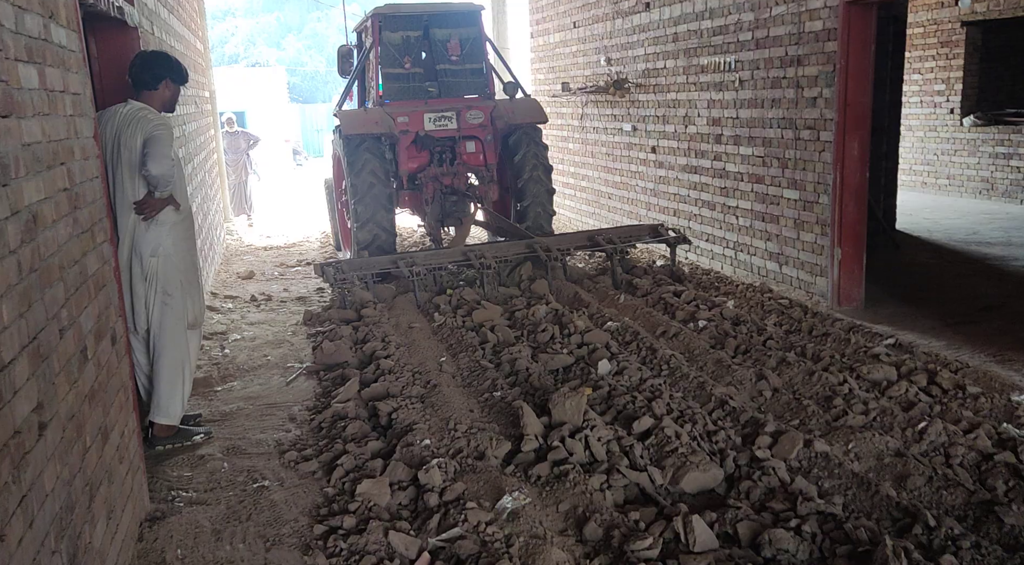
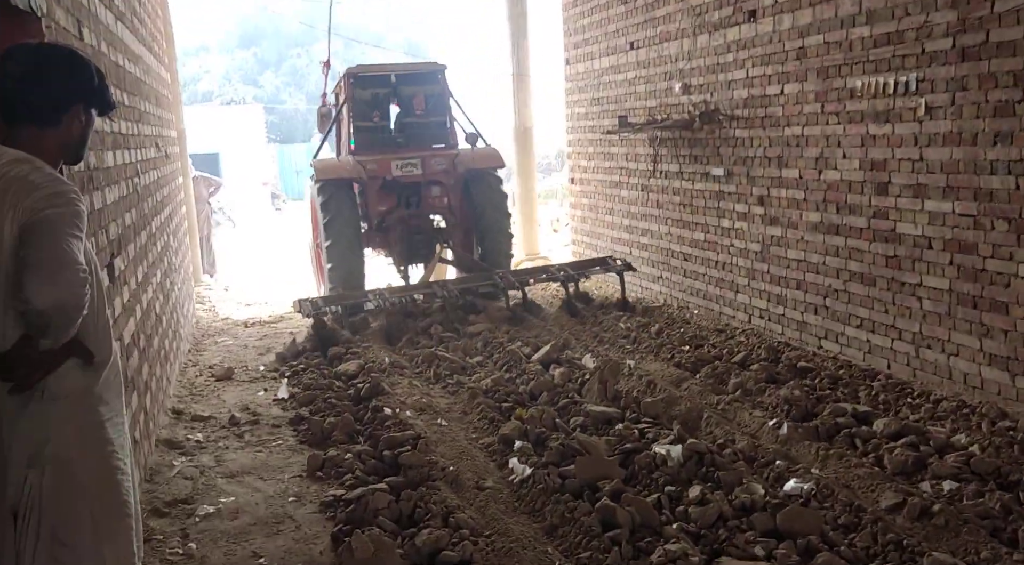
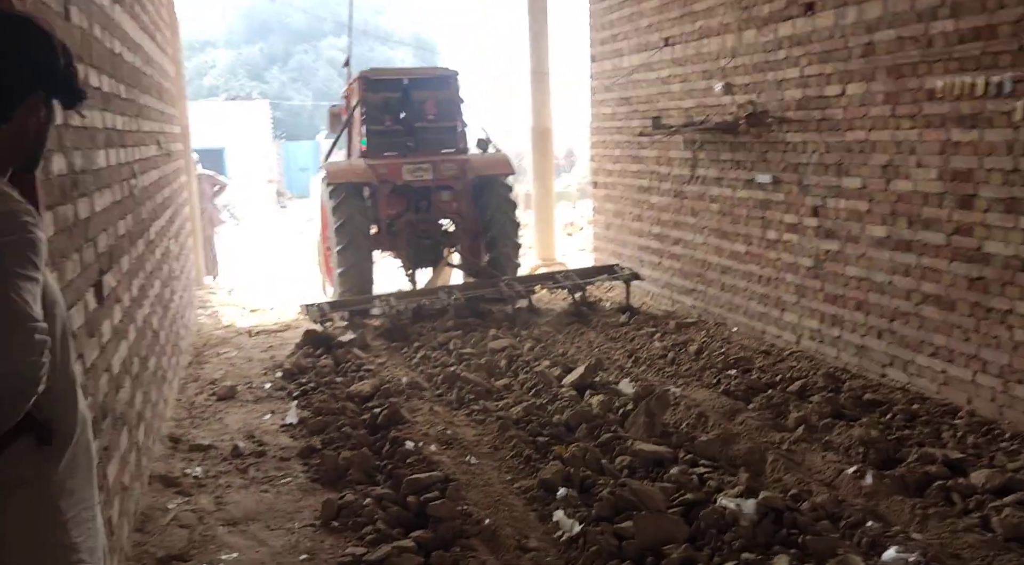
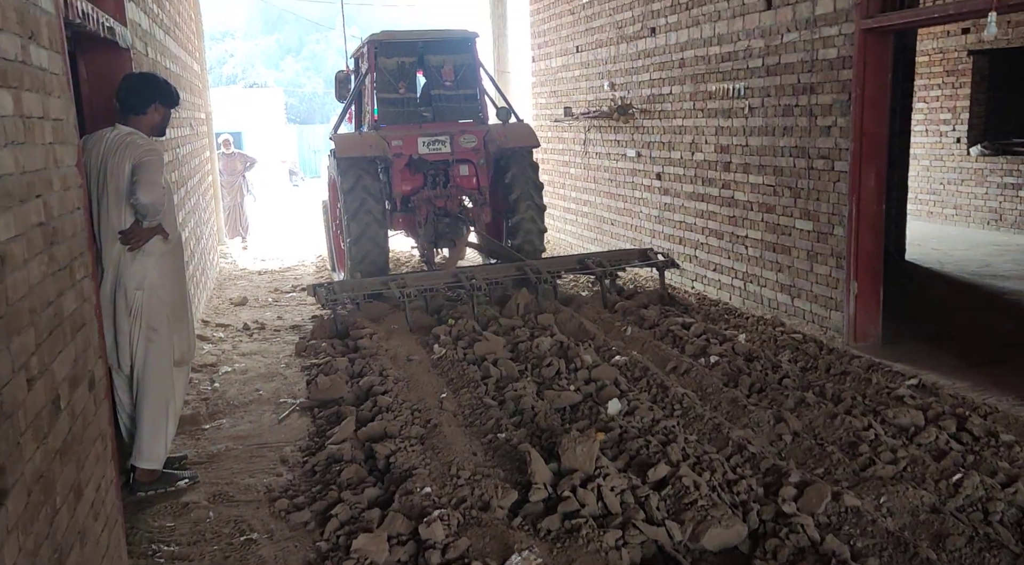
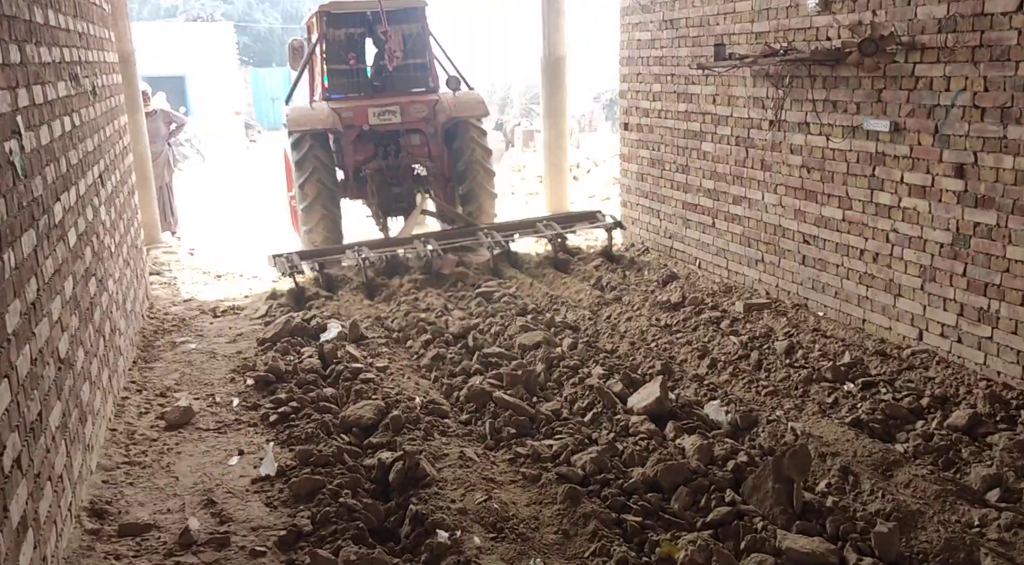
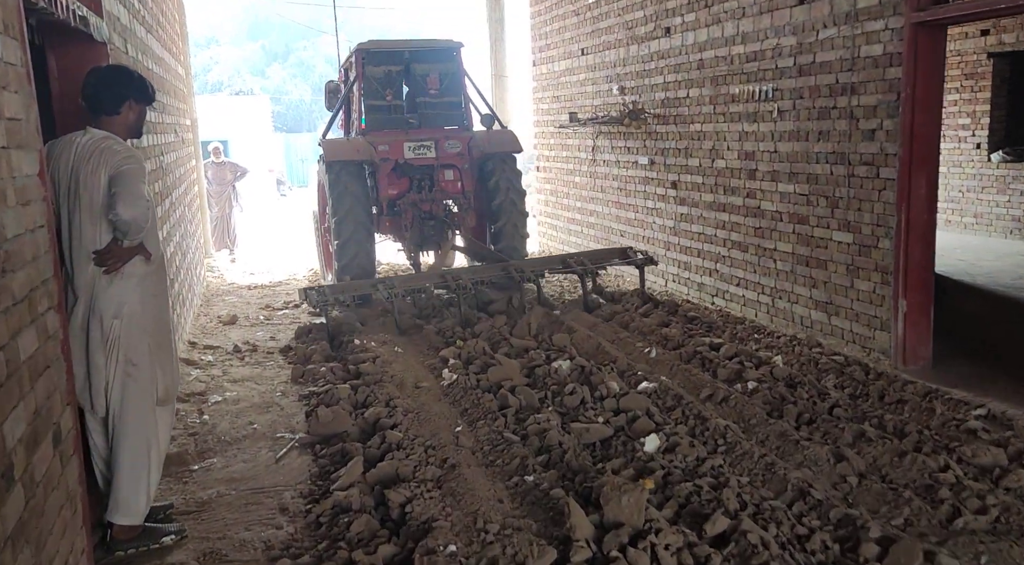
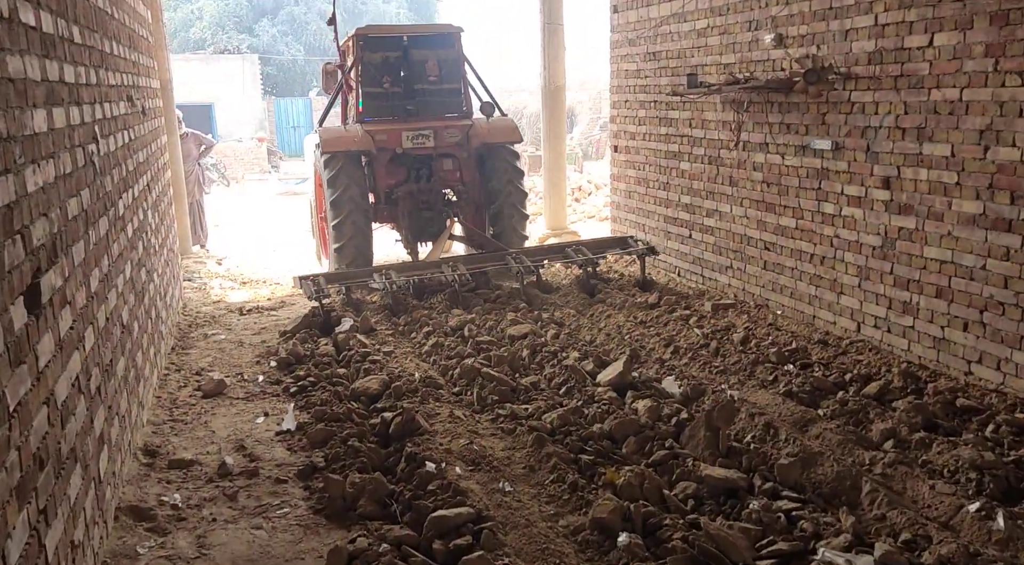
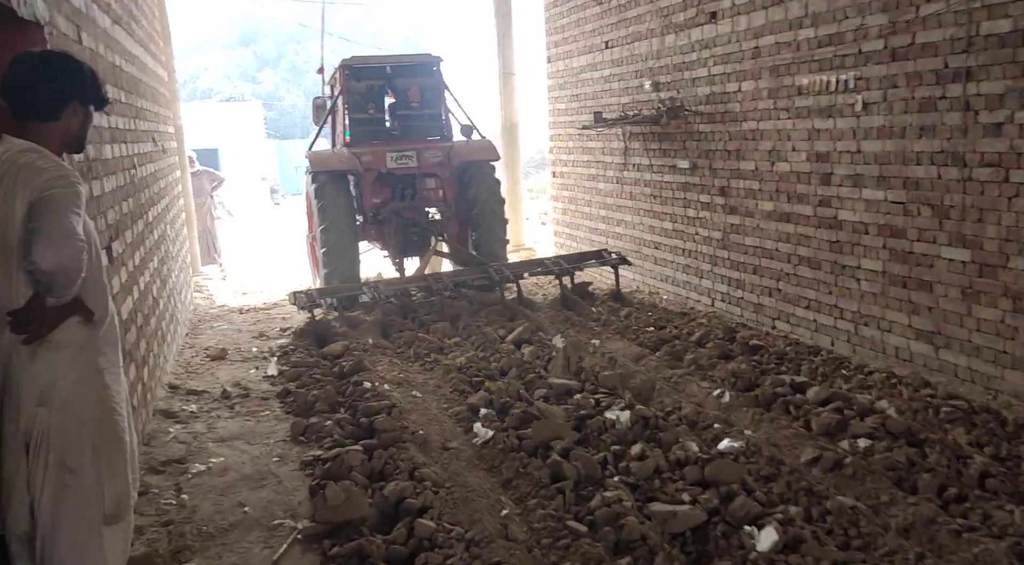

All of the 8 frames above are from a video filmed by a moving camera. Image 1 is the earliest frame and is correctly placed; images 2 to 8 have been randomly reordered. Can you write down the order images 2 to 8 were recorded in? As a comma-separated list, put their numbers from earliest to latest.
4, 6, 8, 2, 3, 7, 5
